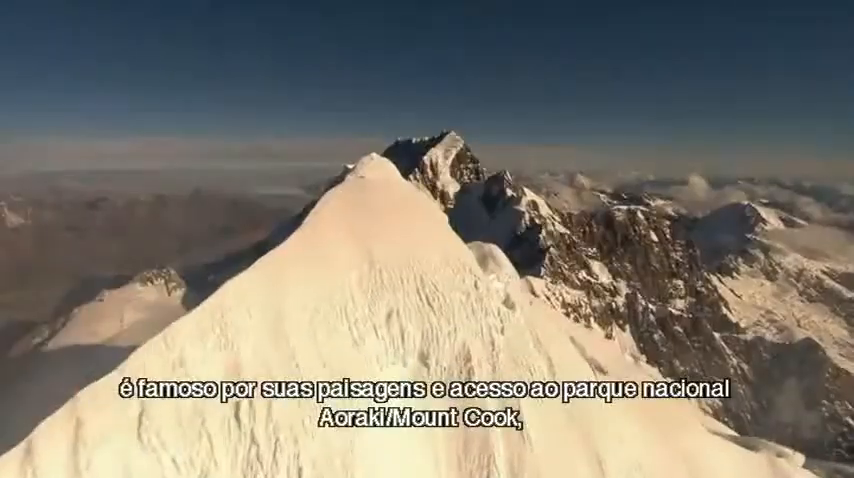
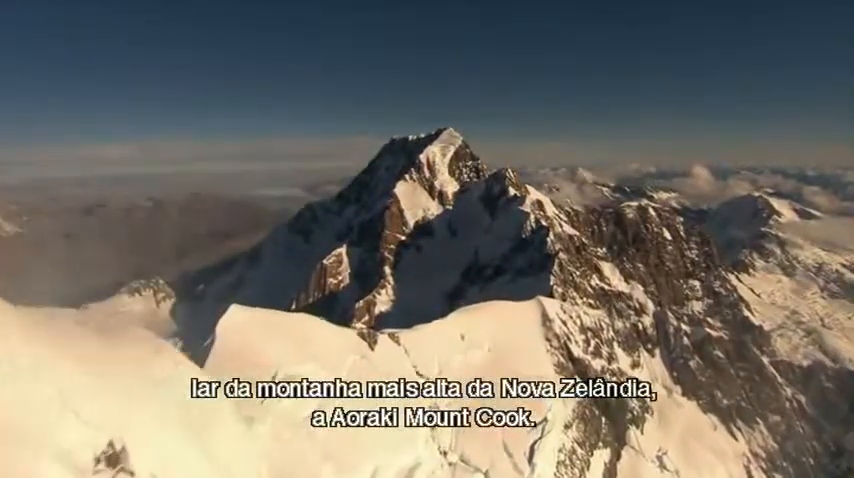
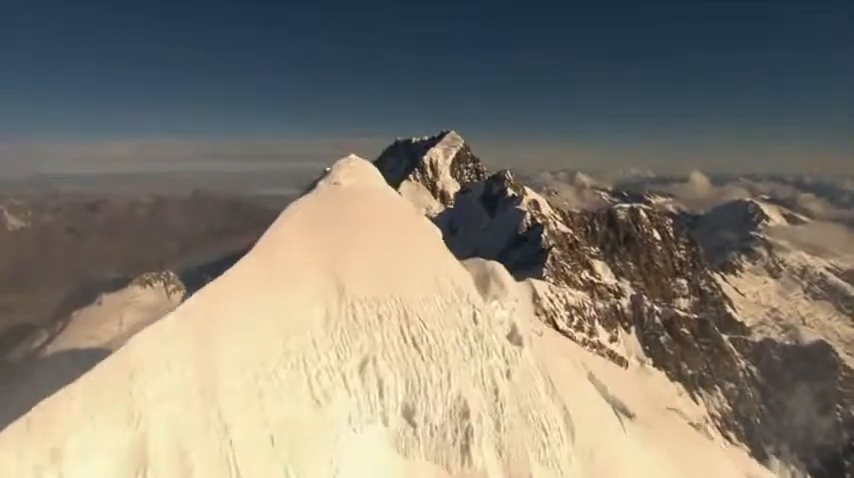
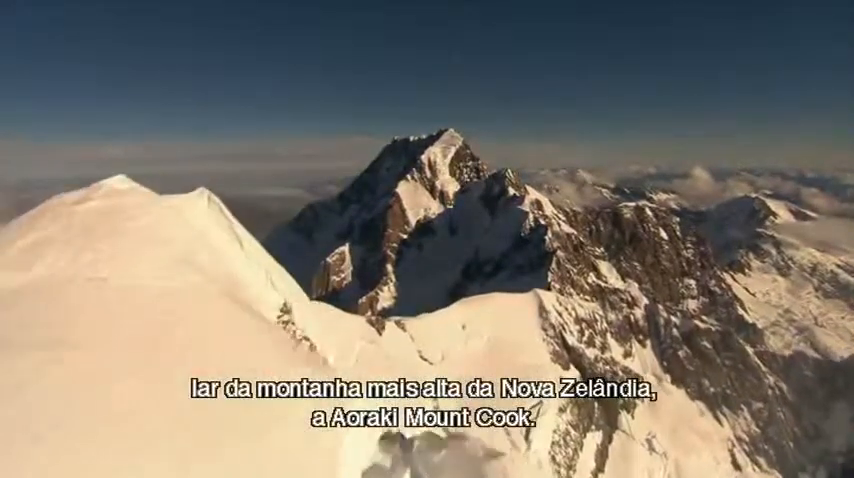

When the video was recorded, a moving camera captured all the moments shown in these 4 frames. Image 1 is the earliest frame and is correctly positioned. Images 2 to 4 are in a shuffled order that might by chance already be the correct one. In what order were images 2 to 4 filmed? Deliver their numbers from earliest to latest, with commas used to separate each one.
3, 4, 2
